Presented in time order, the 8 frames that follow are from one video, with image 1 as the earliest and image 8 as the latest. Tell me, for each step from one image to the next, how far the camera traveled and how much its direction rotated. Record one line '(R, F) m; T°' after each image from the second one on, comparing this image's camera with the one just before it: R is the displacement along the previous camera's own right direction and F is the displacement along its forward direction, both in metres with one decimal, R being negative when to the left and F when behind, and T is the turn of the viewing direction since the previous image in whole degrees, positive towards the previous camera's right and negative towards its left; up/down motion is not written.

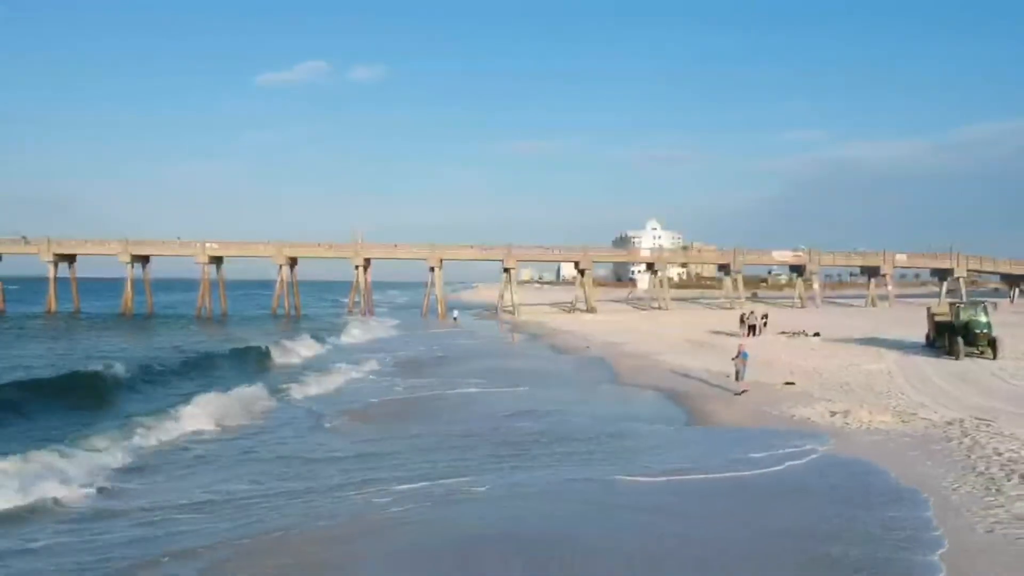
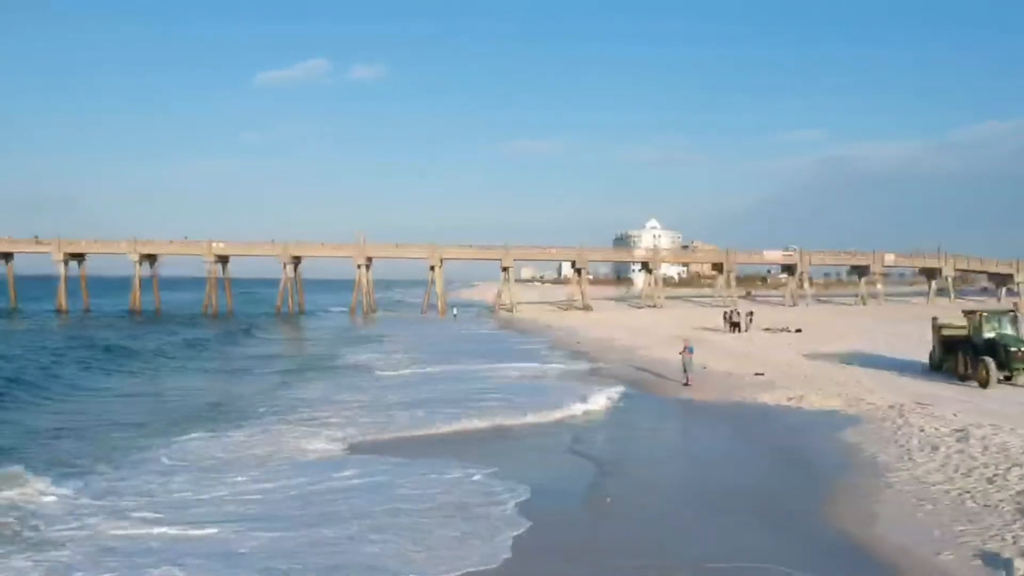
(+0.2, -1.3) m; 0°
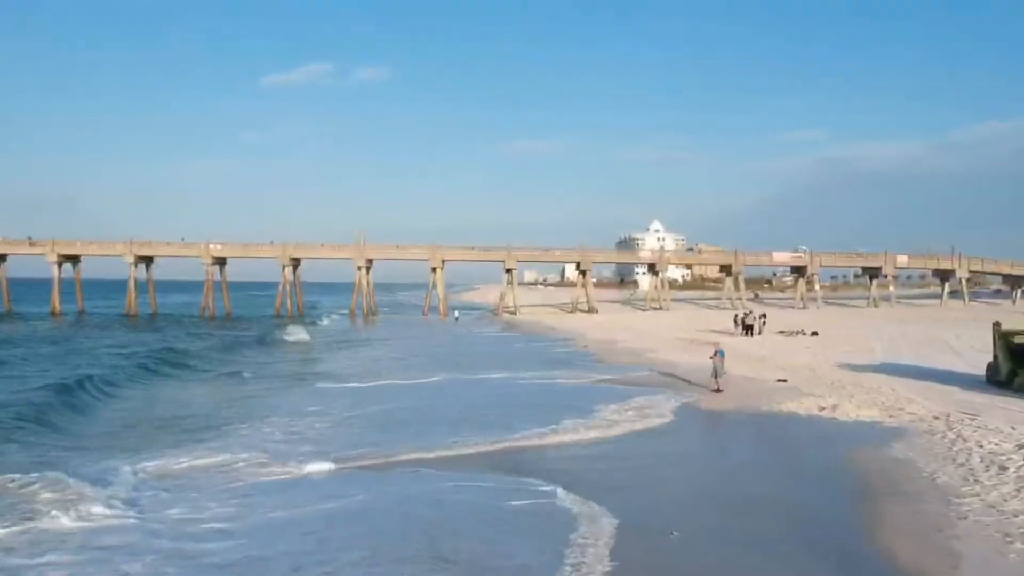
(-0.1, +1.1) m; 0°
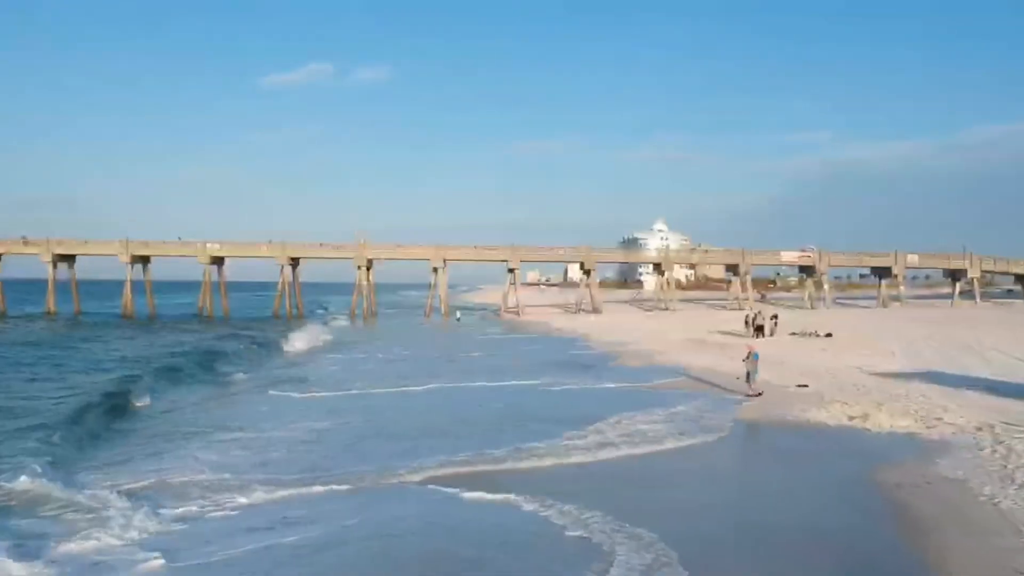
(0.0, +0.9) m; 0°
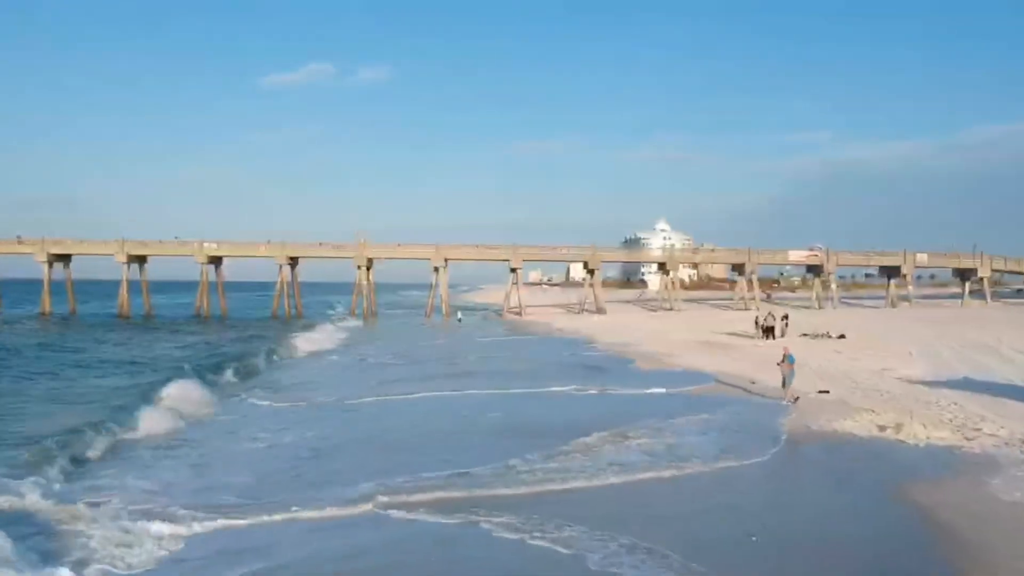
(0.0, +0.8) m; 0°
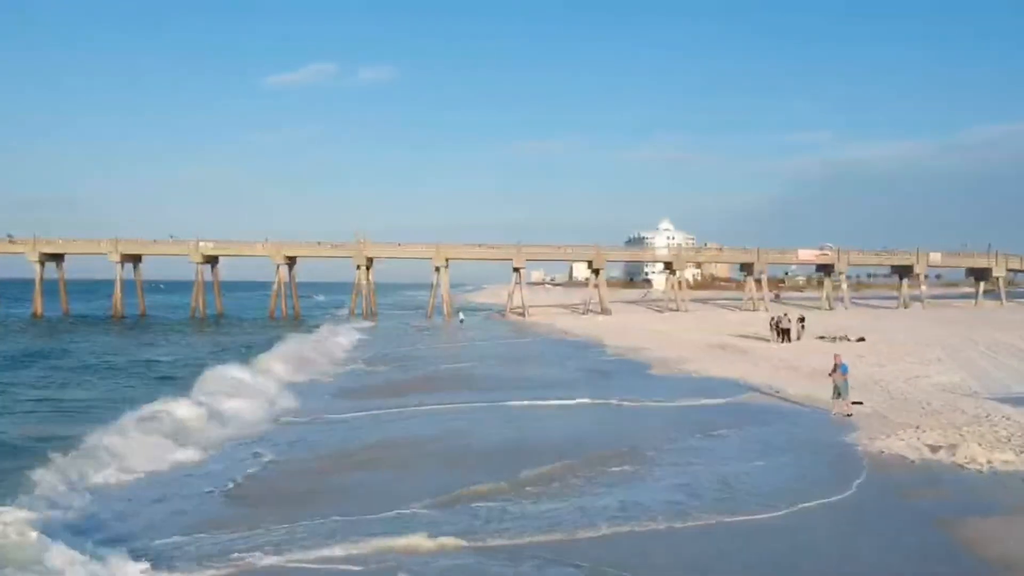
(0.0, +1.1) m; 0°
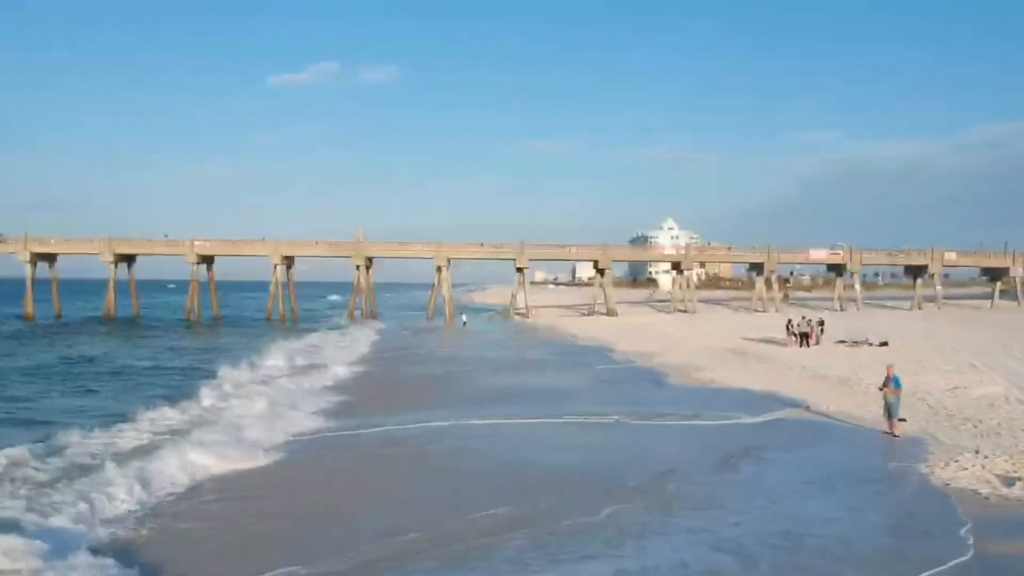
(-0.1, +1.2) m; 0°
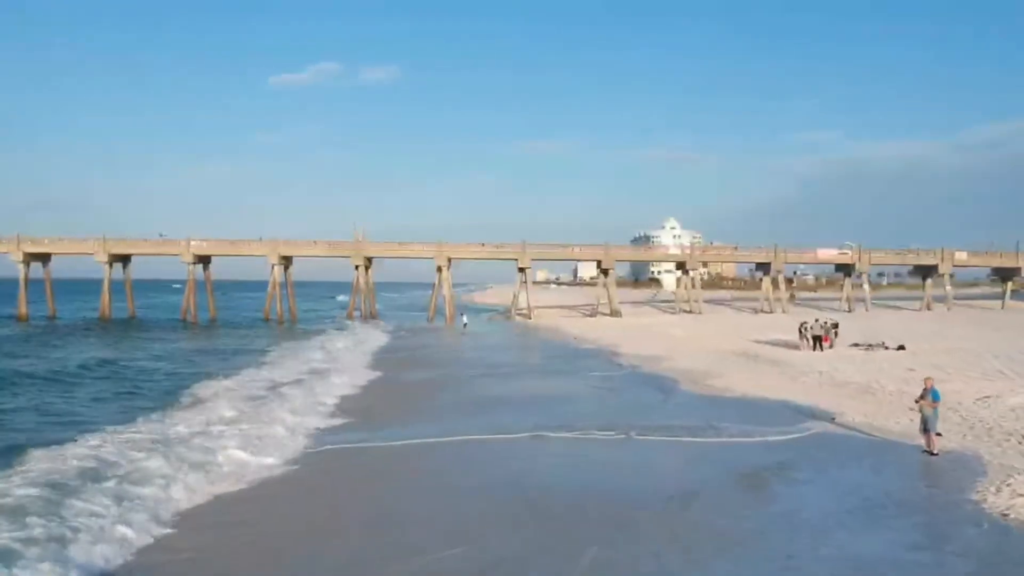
(-0.1, +0.8) m; 0°
